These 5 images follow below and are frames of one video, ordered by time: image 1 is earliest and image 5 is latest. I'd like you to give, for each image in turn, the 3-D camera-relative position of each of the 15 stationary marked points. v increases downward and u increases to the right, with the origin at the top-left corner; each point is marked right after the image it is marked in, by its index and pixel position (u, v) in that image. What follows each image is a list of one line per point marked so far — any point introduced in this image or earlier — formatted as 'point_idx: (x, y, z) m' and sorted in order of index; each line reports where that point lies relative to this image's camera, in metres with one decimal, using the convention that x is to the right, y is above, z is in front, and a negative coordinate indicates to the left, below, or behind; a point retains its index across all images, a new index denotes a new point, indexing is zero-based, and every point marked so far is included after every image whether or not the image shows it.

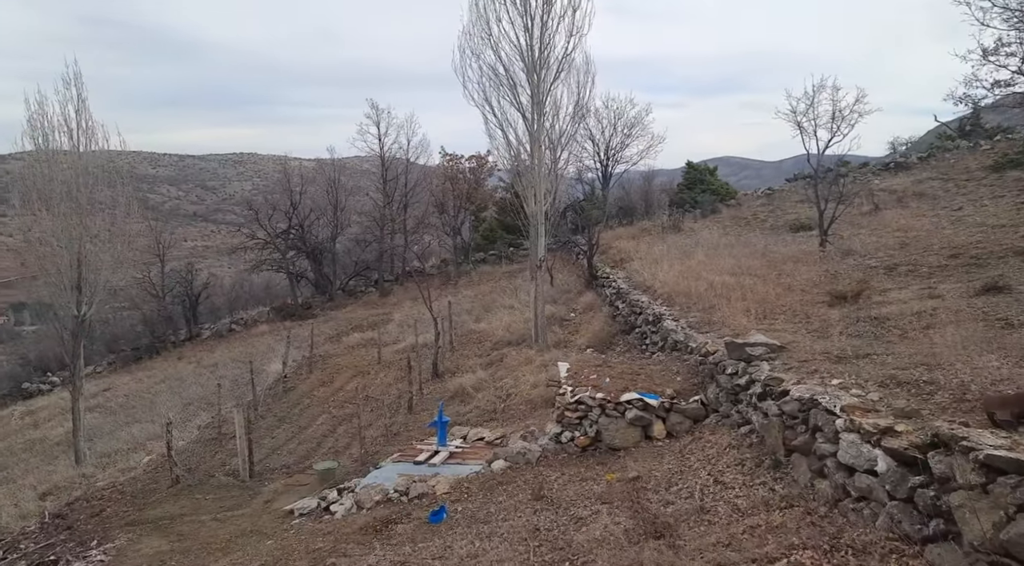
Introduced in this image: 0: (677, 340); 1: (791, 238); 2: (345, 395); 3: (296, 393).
0: (+2.1, -0.7, +8.5) m
1: (+6.3, +1.0, +14.9) m
2: (-3.6, -2.4, +14.5) m
3: (-4.9, -2.5, +15.3) m
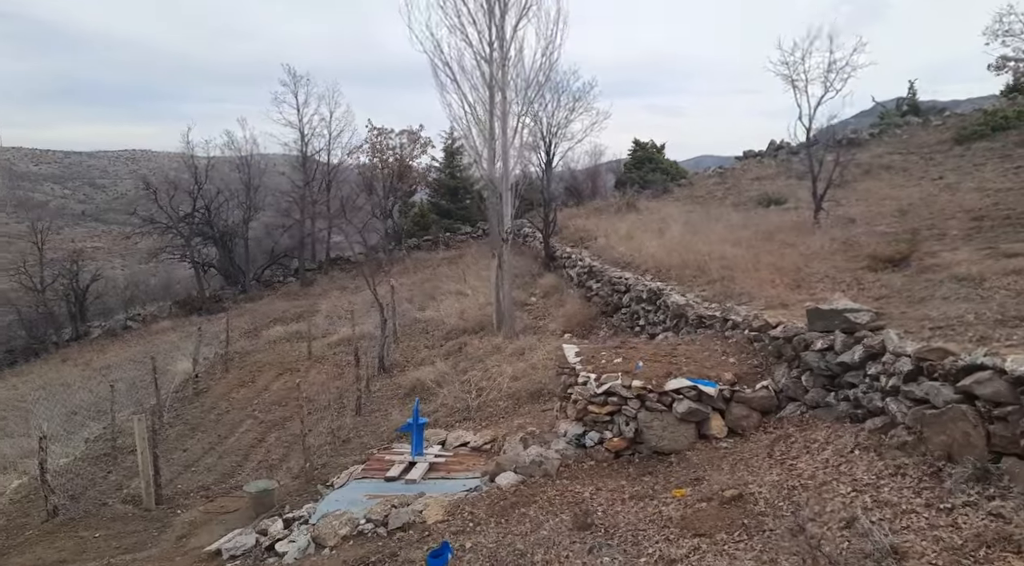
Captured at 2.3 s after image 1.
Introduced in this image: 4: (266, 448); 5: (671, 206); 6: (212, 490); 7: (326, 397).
0: (+2.0, -0.3, +7.0) m
1: (+5.4, +1.5, +13.9) m
2: (-4.3, -2.1, +12.2) m
3: (-5.8, -2.2, +12.9) m
4: (-3.4, -2.3, +9.4) m
5: (+4.3, +2.0, +17.7) m
6: (-3.6, -2.5, +8.2) m
7: (-3.1, -2.0, +11.5) m
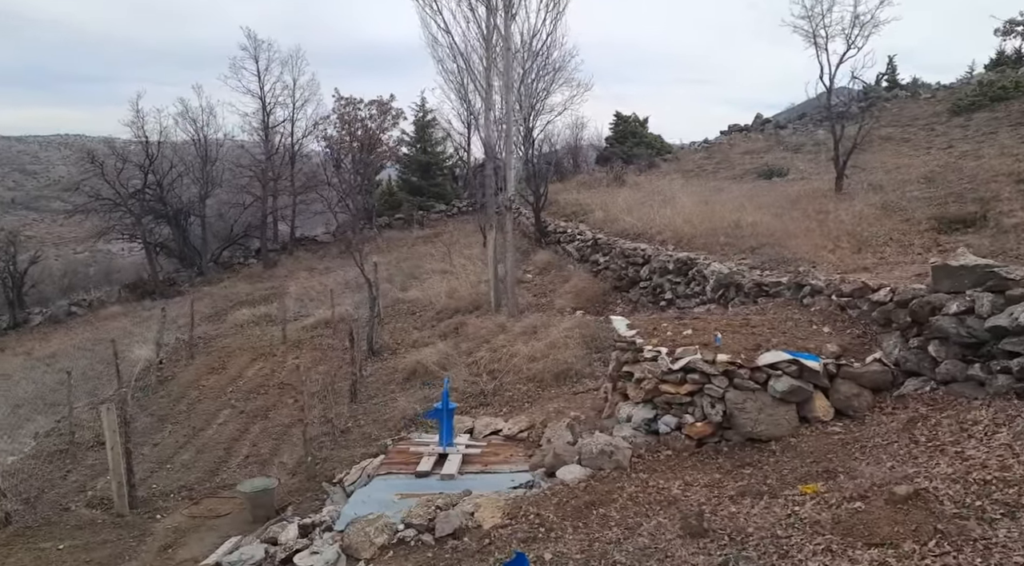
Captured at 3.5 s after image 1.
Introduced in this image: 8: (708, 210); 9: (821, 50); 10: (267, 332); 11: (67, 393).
0: (+2.4, 0.0, +6.3) m
1: (+5.2, +2.0, +13.3) m
2: (-4.3, -1.7, +11.1) m
3: (-5.8, -1.8, +11.7) m
4: (-3.2, -1.9, +8.4) m
5: (+3.9, +2.6, +17.0) m
6: (-3.3, -2.2, +7.1) m
7: (-3.1, -1.6, +10.4) m
8: (+3.2, +1.1, +10.8) m
9: (+4.9, +3.7, +10.7) m
10: (-5.5, -1.1, +15.2) m
11: (-7.6, -1.9, +11.6) m
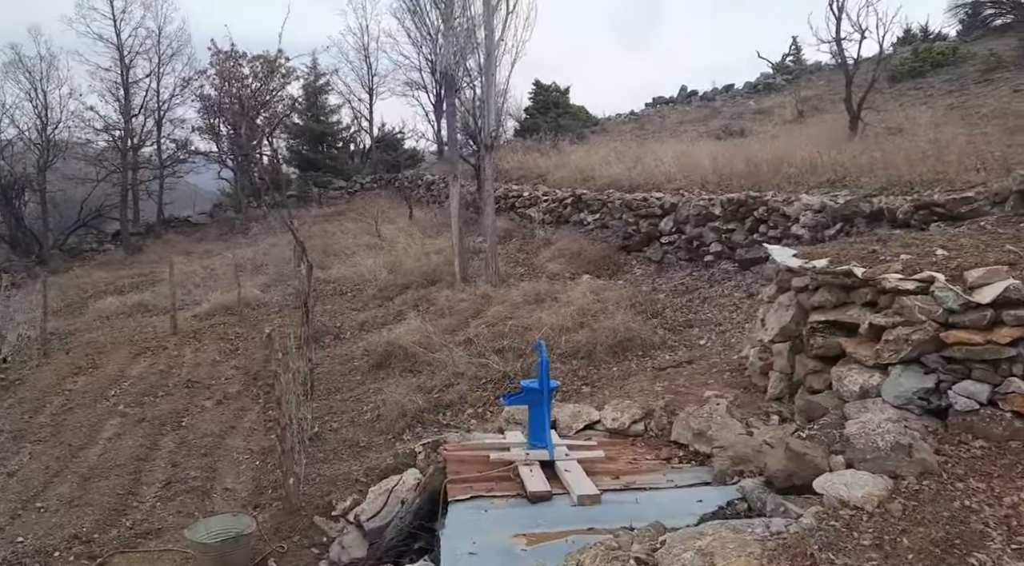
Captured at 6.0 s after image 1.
0: (+3.0, +0.6, +4.7) m
1: (+4.4, +2.6, +12.1) m
2: (-4.5, -1.2, +8.2) m
3: (-6.0, -1.3, +8.5) m
4: (-2.9, -1.5, +5.7) m
5: (+2.4, +3.2, +15.5) m
6: (-2.8, -1.7, +4.4) m
7: (-3.1, -1.2, +7.7) m
8: (+2.9, +1.7, +9.3) m
9: (+4.5, +4.3, +9.5) m
10: (-6.4, -0.7, +11.9) m
11: (-7.8, -1.5, +8.0) m
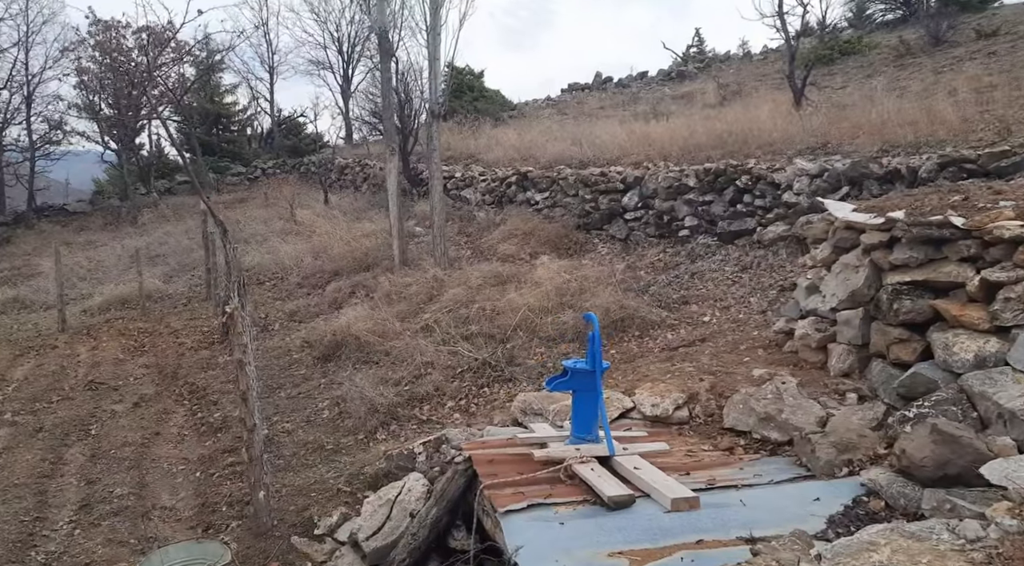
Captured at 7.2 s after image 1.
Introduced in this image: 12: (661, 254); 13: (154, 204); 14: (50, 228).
0: (+3.0, +0.8, +4.4) m
1: (+3.3, +3.0, +11.9) m
2: (-4.9, -1.1, +6.8) m
3: (-6.4, -1.2, +6.8) m
4: (-2.9, -1.3, +4.6) m
5: (+0.8, +3.5, +15.0) m
6: (-2.6, -1.6, +3.3) m
7: (-3.4, -1.0, +6.6) m
8: (+2.3, +2.0, +8.9) m
9: (+3.8, +4.6, +9.3) m
10: (-7.3, -0.5, +10.2) m
11: (-8.1, -1.4, +6.2) m
12: (+1.6, +0.3, +7.2) m
13: (-10.6, +2.3, +19.8) m
14: (-12.6, +1.6, +18.4) m
